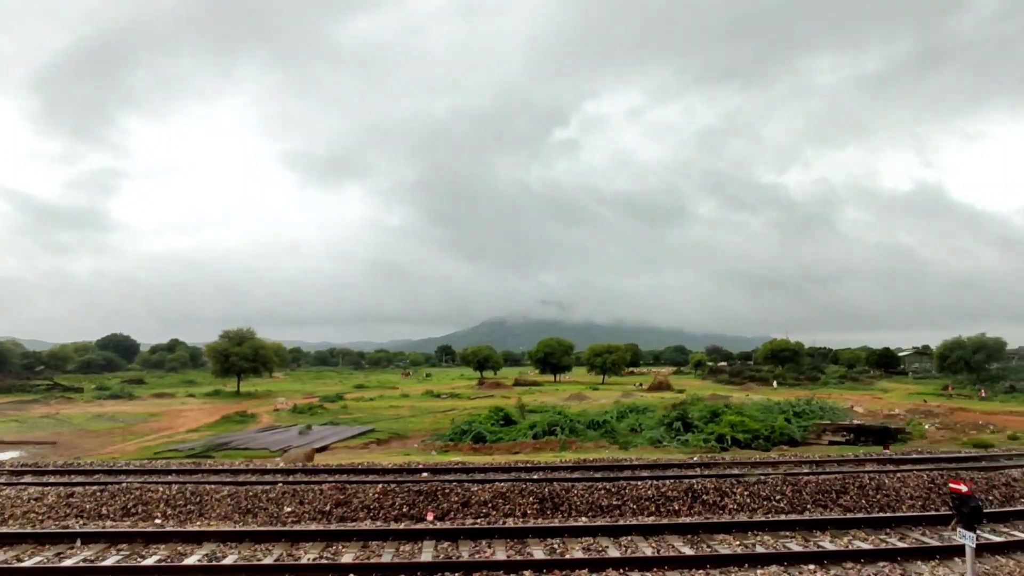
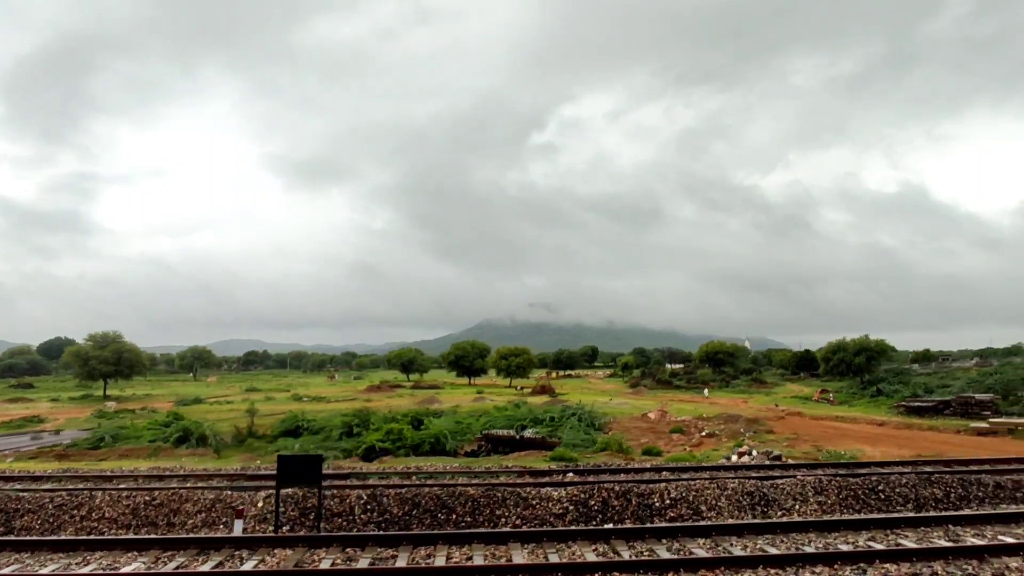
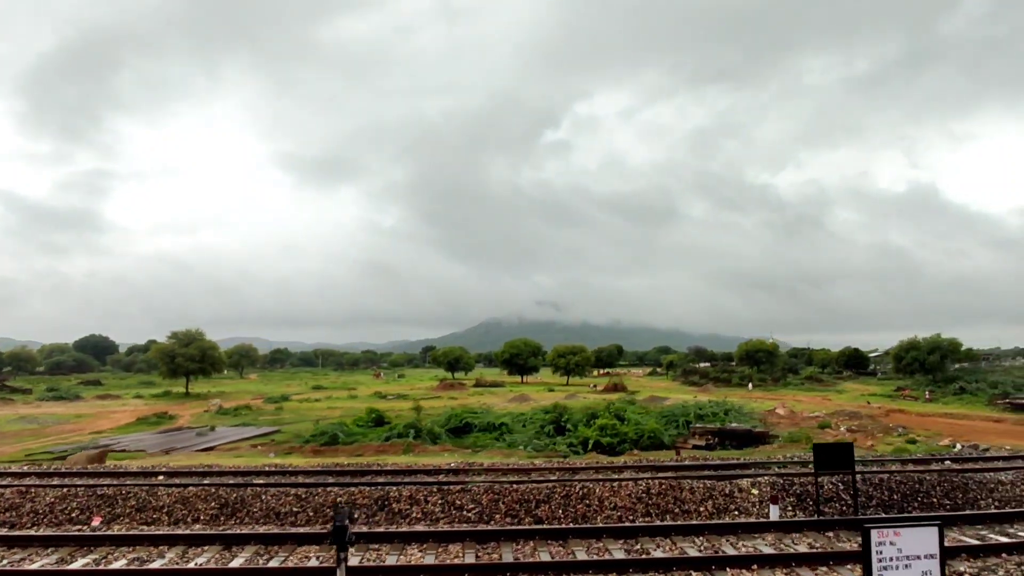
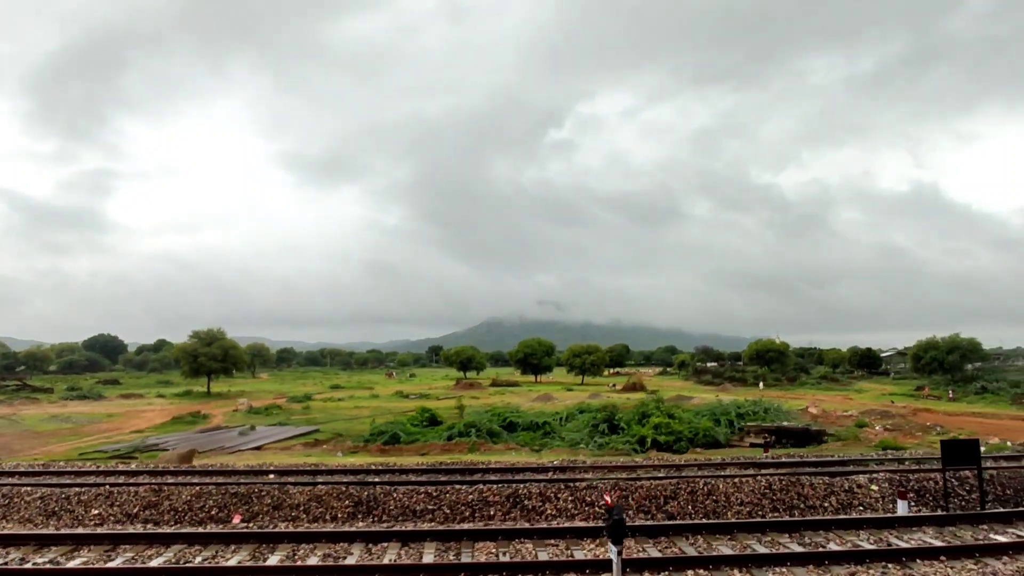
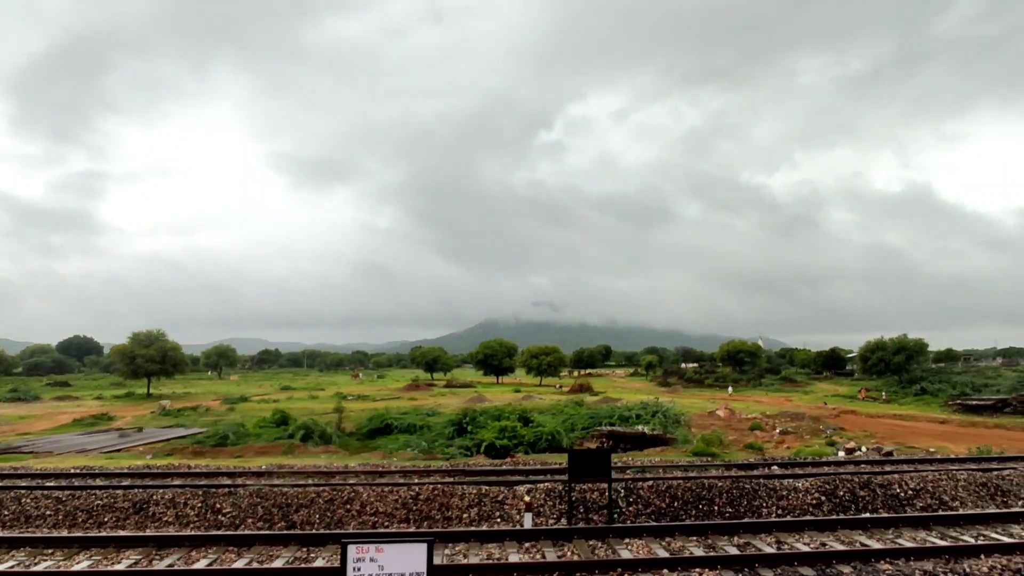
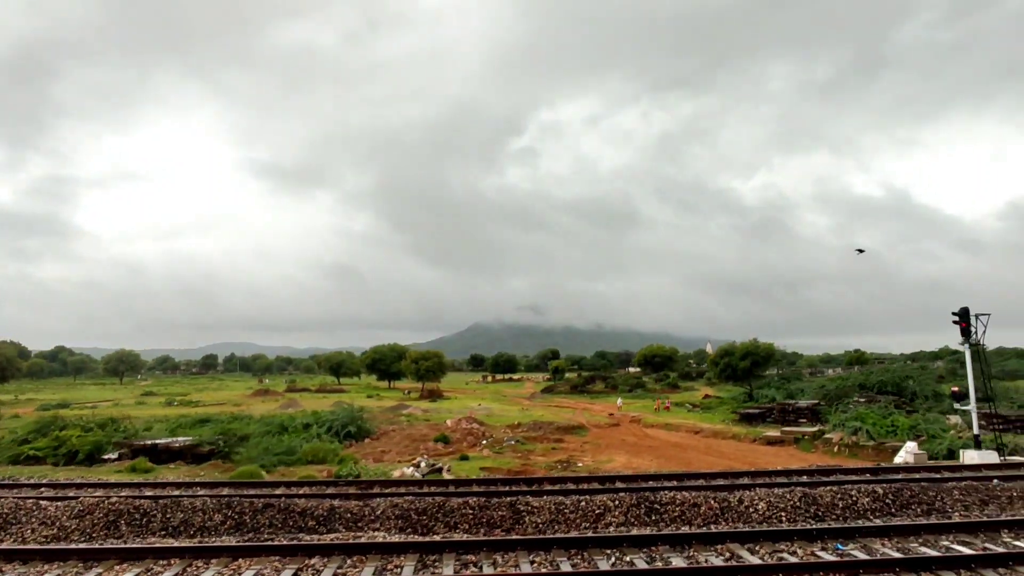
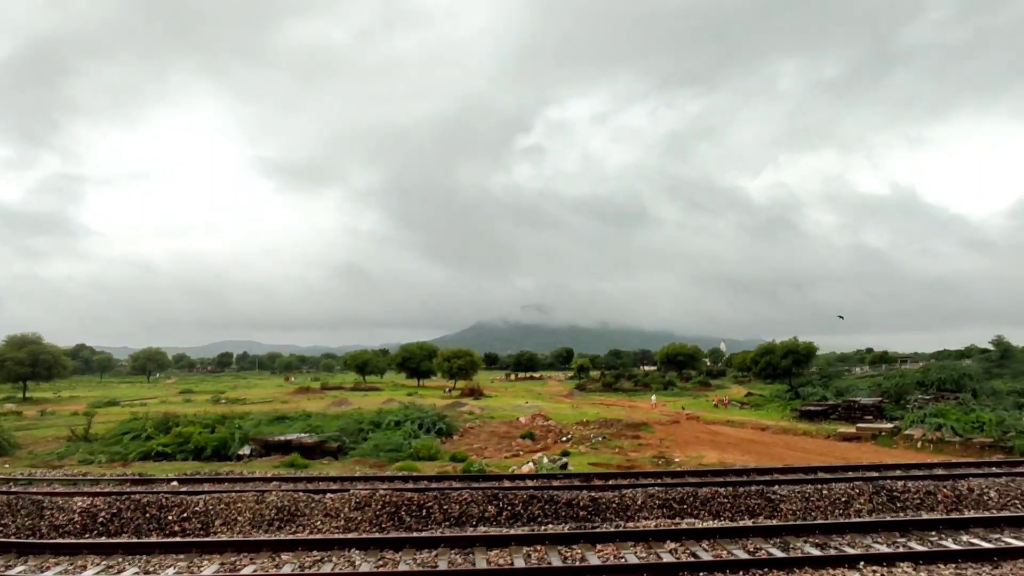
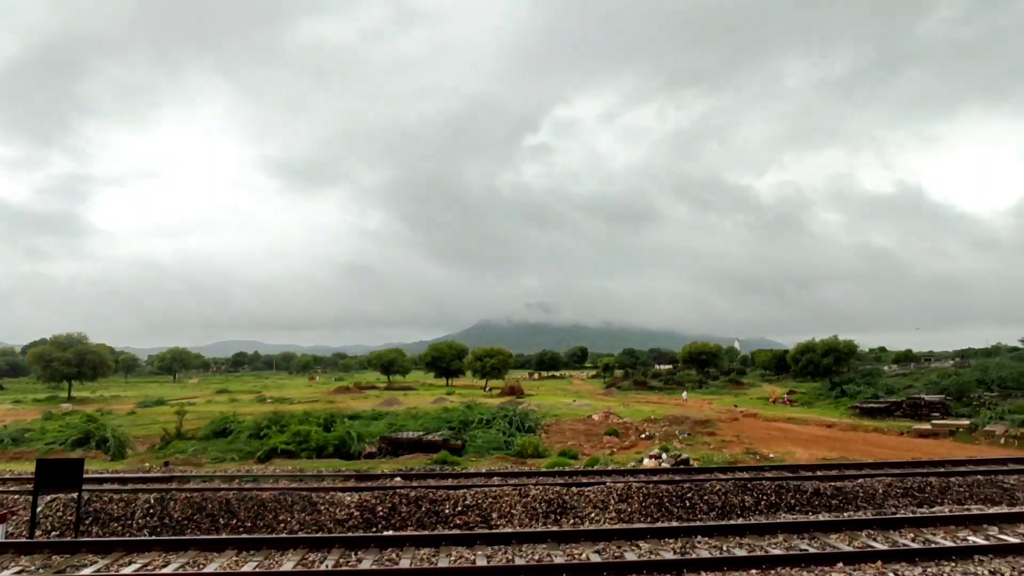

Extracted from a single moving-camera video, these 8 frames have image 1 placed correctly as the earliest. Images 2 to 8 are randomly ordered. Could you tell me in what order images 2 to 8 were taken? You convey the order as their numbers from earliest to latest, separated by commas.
4, 3, 5, 2, 8, 7, 6
